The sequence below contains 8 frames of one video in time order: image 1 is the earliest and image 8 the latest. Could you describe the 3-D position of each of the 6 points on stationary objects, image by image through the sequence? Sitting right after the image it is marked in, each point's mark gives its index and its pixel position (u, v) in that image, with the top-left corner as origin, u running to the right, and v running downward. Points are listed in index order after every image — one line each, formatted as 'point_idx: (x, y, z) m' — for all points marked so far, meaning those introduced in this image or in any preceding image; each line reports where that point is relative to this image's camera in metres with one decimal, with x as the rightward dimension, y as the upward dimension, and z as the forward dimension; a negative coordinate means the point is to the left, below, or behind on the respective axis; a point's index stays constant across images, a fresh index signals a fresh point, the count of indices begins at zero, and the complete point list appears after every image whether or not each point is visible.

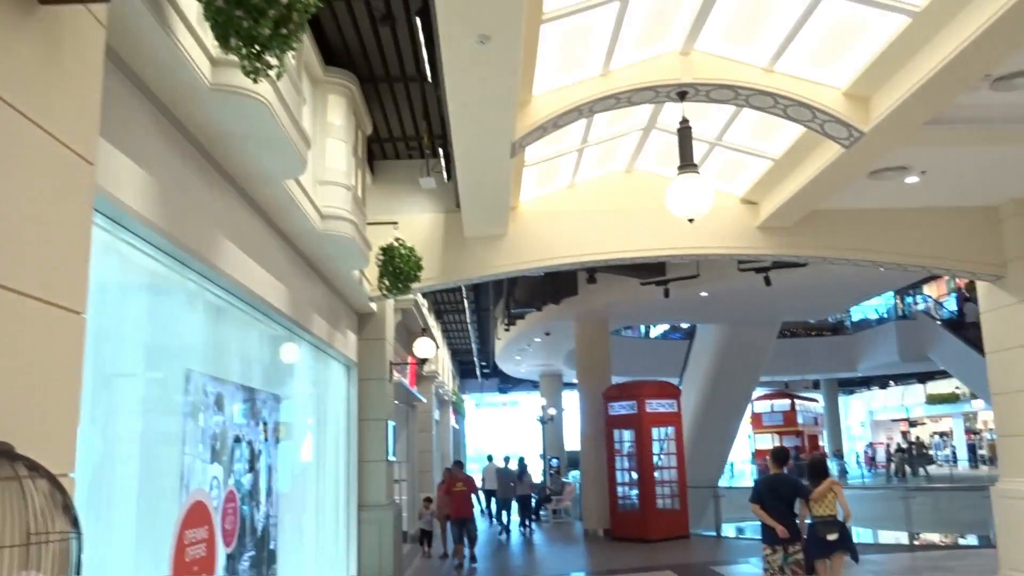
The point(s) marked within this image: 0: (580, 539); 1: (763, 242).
0: (+1.1, -4.0, +14.0) m
1: (+2.4, +0.4, +8.4) m
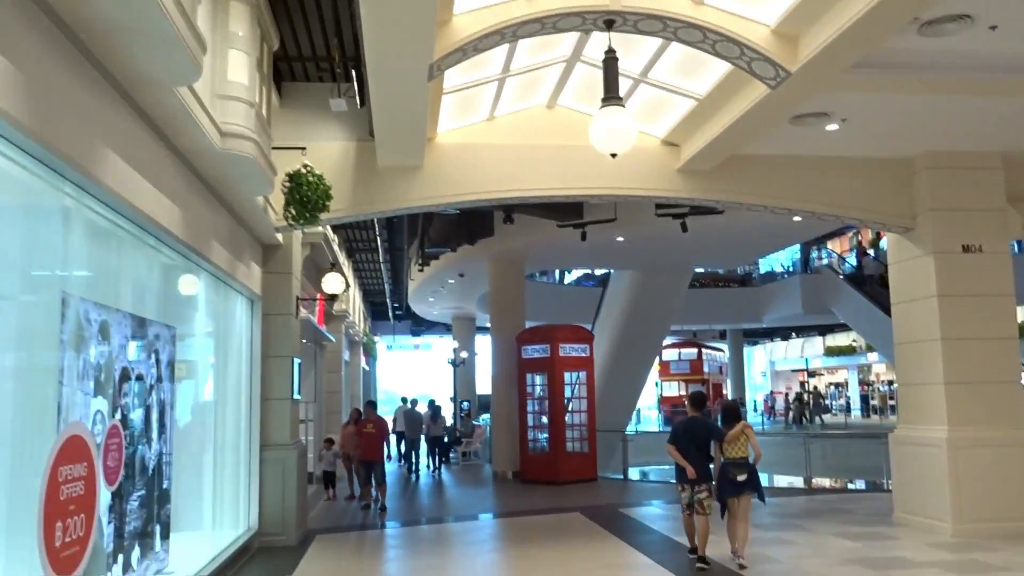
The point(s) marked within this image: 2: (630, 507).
0: (-0.4, -3.0, +14.0) m
1: (+1.6, +1.0, +8.2) m
2: (+1.4, -2.6, +10.8) m
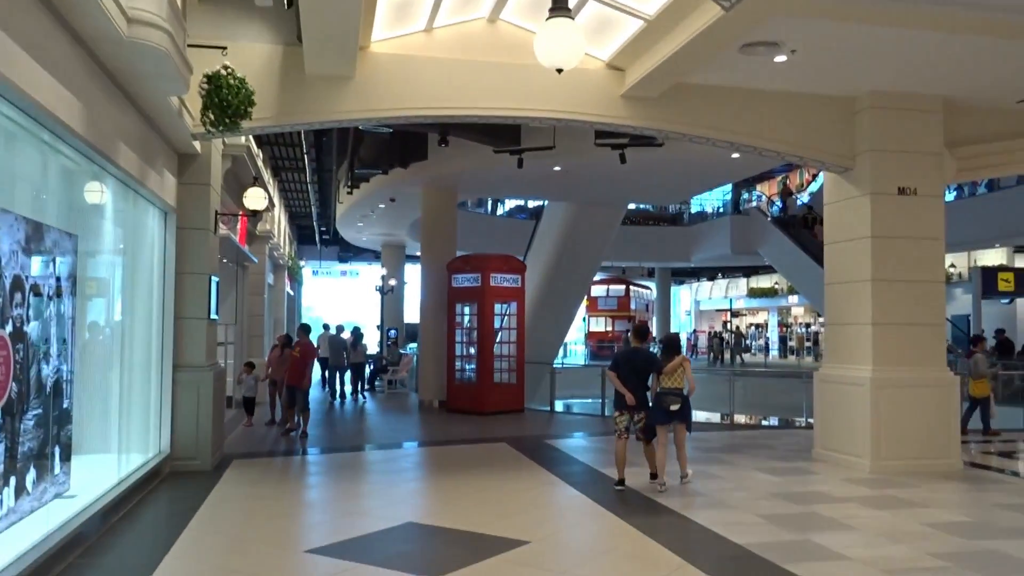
0: (-1.5, -1.9, +13.8) m
1: (+1.0, +1.6, +8.0) m
2: (+0.5, -1.8, +10.7) m
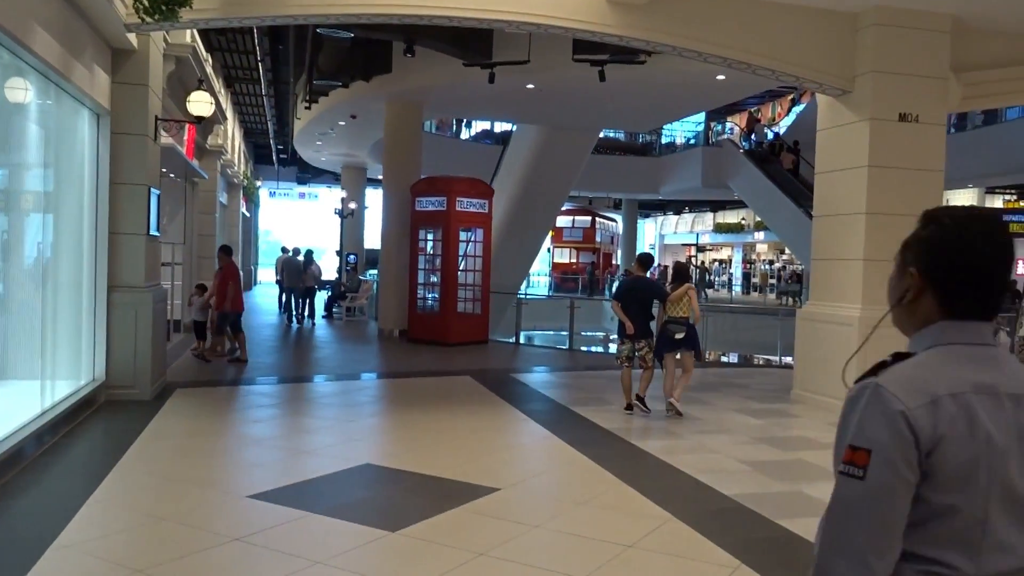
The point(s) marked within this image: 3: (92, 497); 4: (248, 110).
0: (-2.1, -0.8, +13.2) m
1: (+0.8, +2.2, +7.2) m
2: (+0.1, -1.0, +10.2) m
3: (-2.2, -1.1, +4.7) m
4: (-5.7, +3.9, +19.3) m
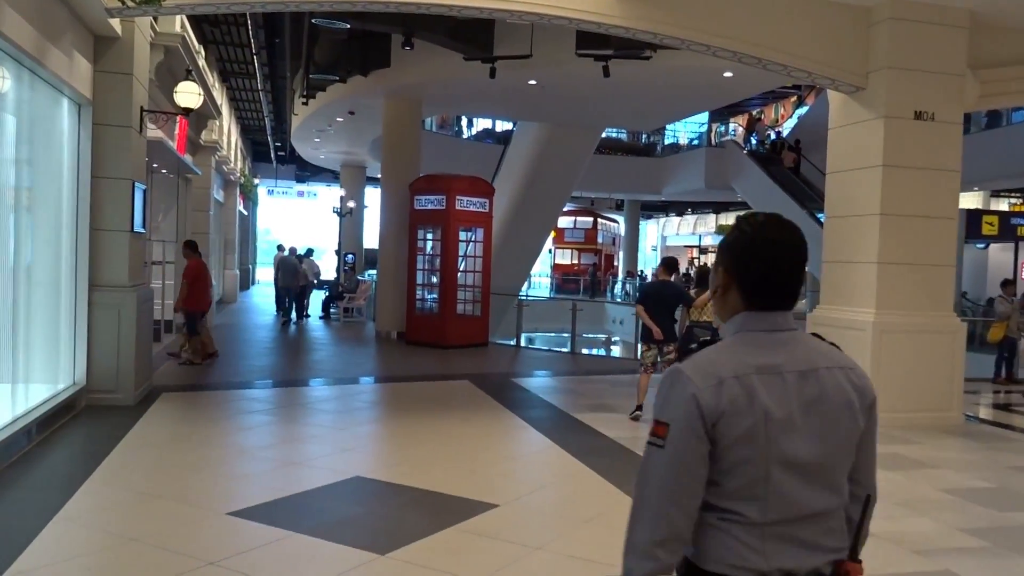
0: (-2.1, -0.8, +12.9) m
1: (+0.8, +2.2, +6.9) m
2: (+0.1, -1.0, +9.9) m
3: (-2.2, -1.1, +4.4) m
4: (-5.7, +3.9, +19.0) m
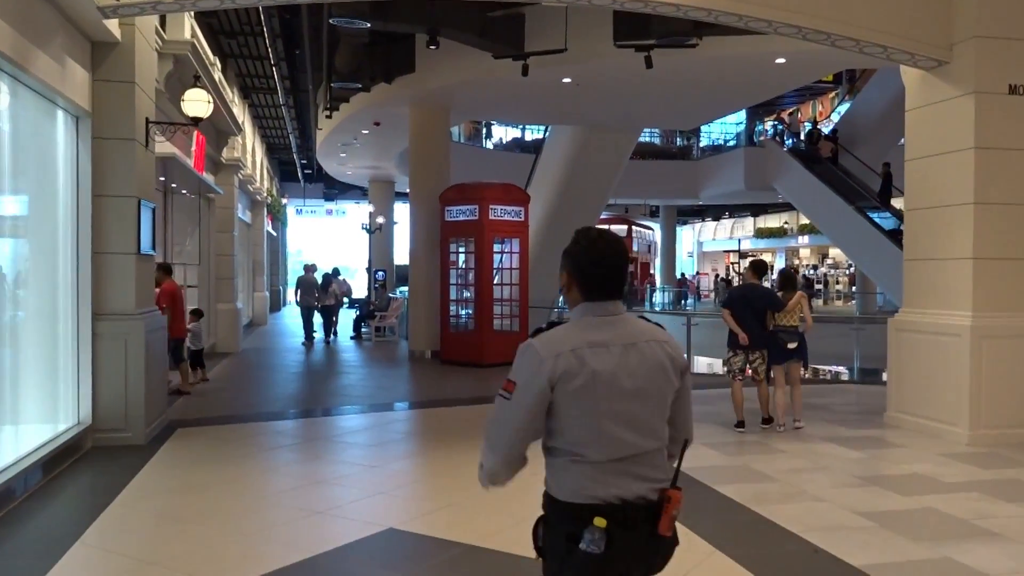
0: (-1.5, -1.0, +12.2) m
1: (+1.1, +2.1, +6.2) m
2: (+0.6, -1.1, +9.1) m
3: (-2.0, -1.2, +3.7) m
4: (-5.1, +3.4, +18.5) m
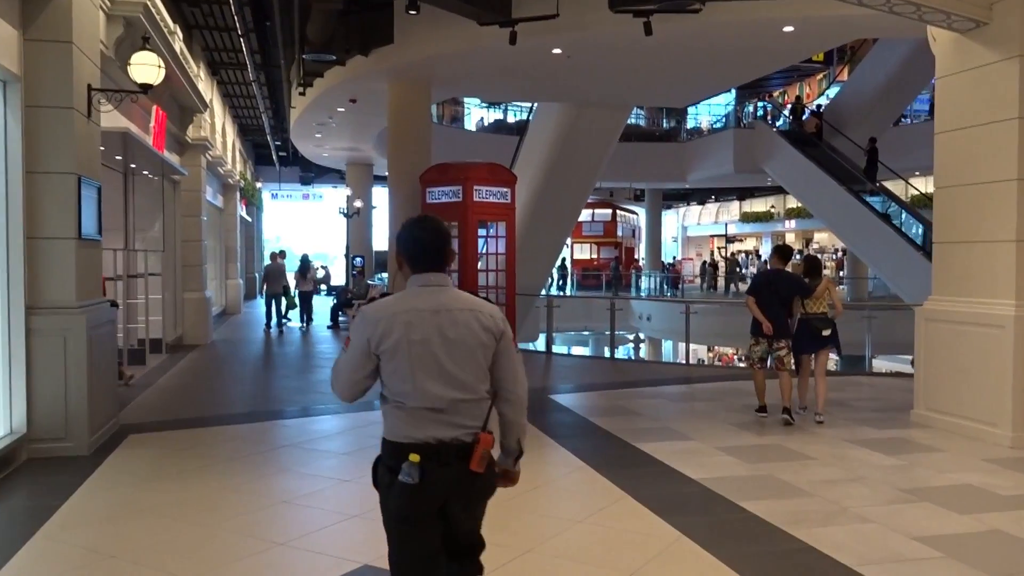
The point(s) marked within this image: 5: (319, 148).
0: (-1.7, -0.8, +11.5) m
1: (+1.0, +2.2, +5.5) m
2: (+0.5, -1.0, +8.4) m
3: (-1.9, -1.2, +3.0) m
4: (-5.4, +3.7, +17.6) m
5: (-4.0, +2.9, +18.4) m
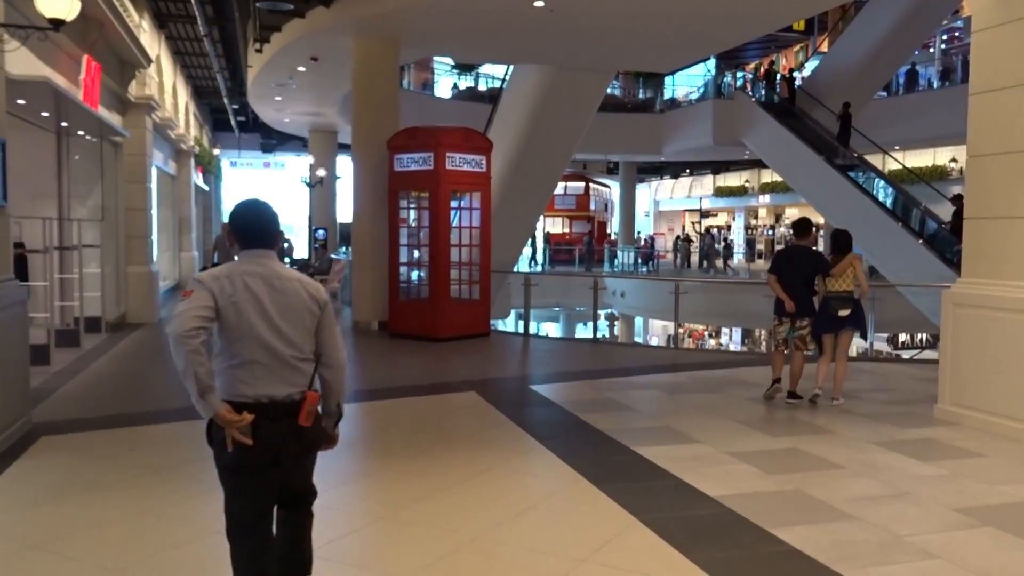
0: (-2.0, -0.5, +10.6) m
1: (+1.0, +2.3, +4.6) m
2: (+0.3, -0.8, +7.6) m
3: (-2.0, -1.2, +2.1) m
4: (-5.9, +4.2, +16.5) m
5: (-4.5, +3.4, +17.4) m
